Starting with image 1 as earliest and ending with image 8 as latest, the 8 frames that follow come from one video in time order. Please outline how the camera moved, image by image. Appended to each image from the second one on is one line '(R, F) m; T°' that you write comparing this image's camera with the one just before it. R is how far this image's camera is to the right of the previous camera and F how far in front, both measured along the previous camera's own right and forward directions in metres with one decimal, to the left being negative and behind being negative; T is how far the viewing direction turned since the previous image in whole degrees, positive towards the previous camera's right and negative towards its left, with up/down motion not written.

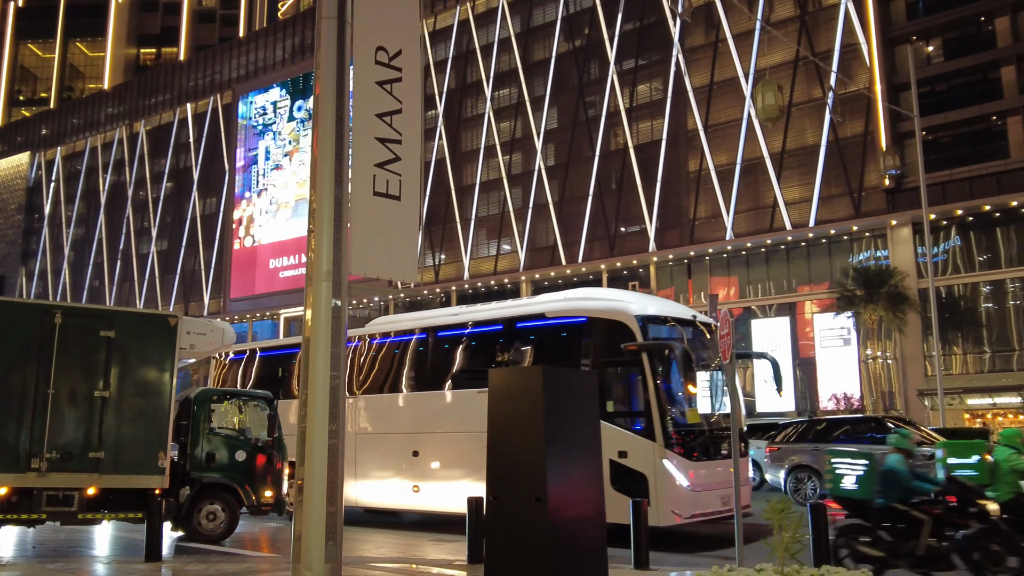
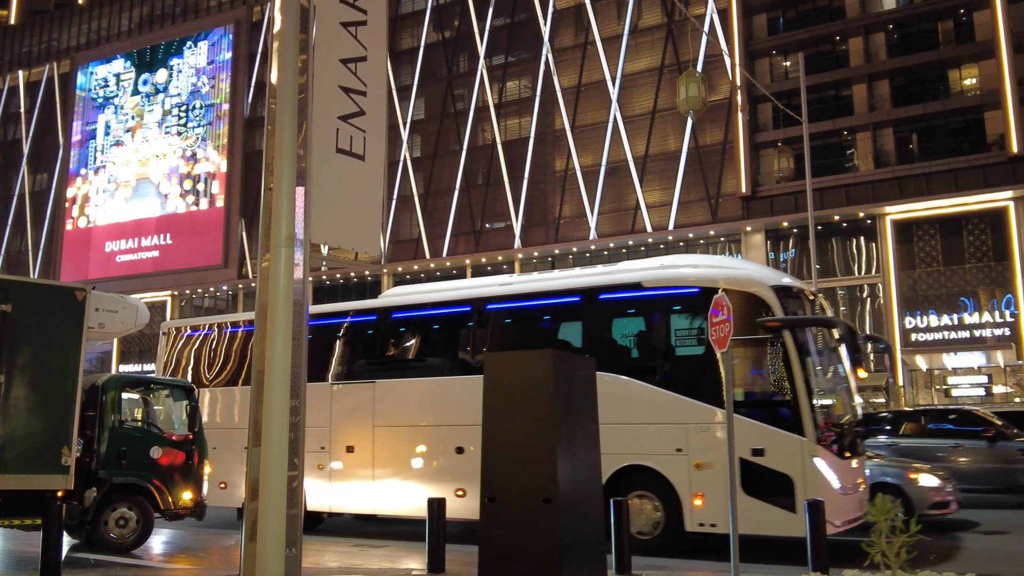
(-0.9, +0.6) m; +10°
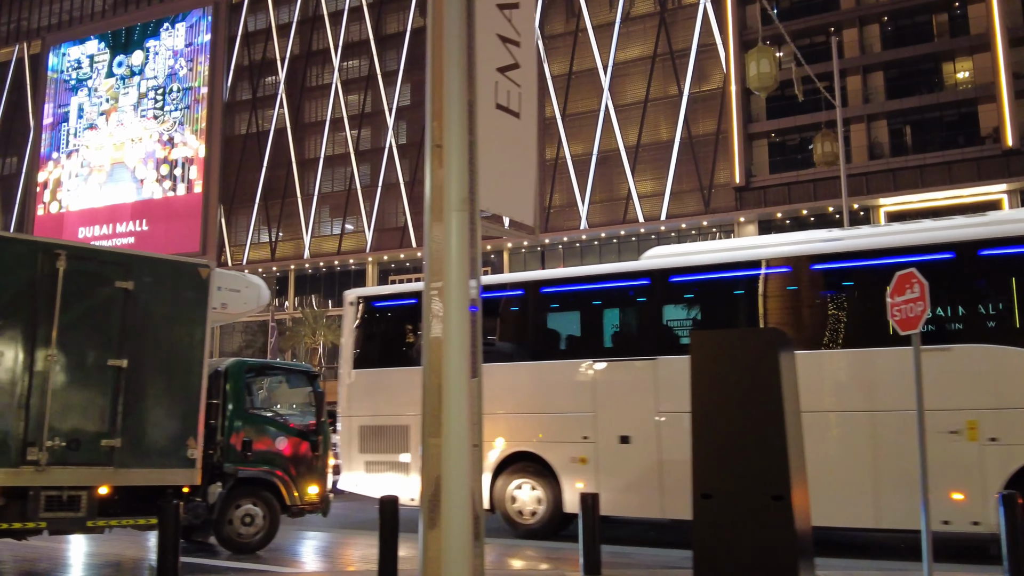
(-1.3, +0.5) m; +2°
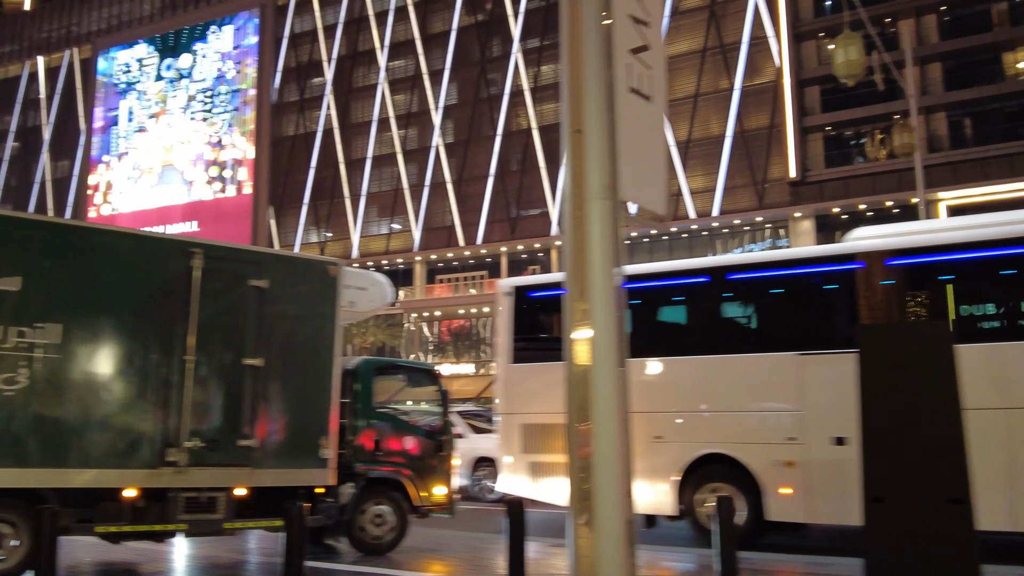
(-0.6, +0.2) m; -3°
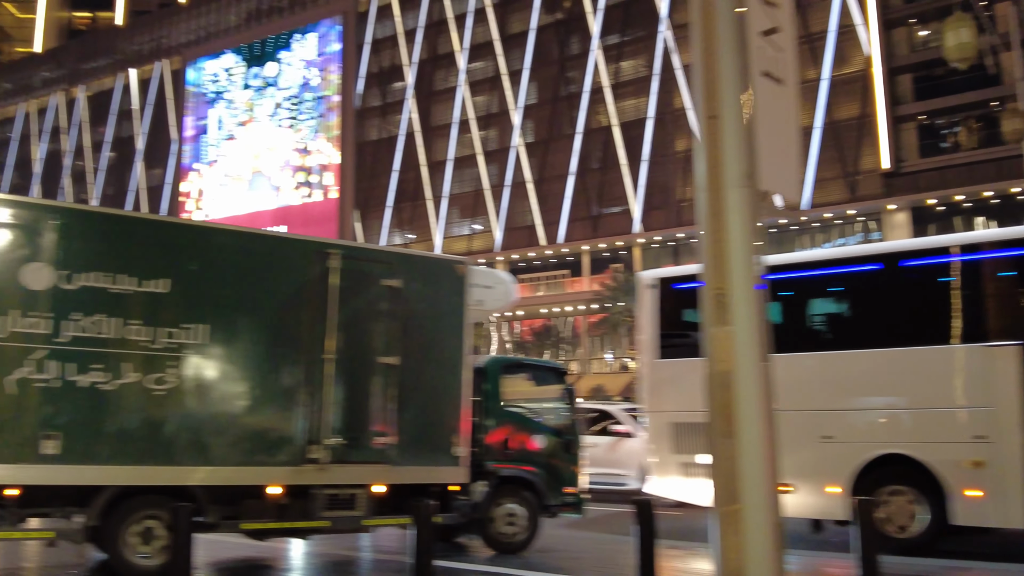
(-0.3, 0.0) m; -5°
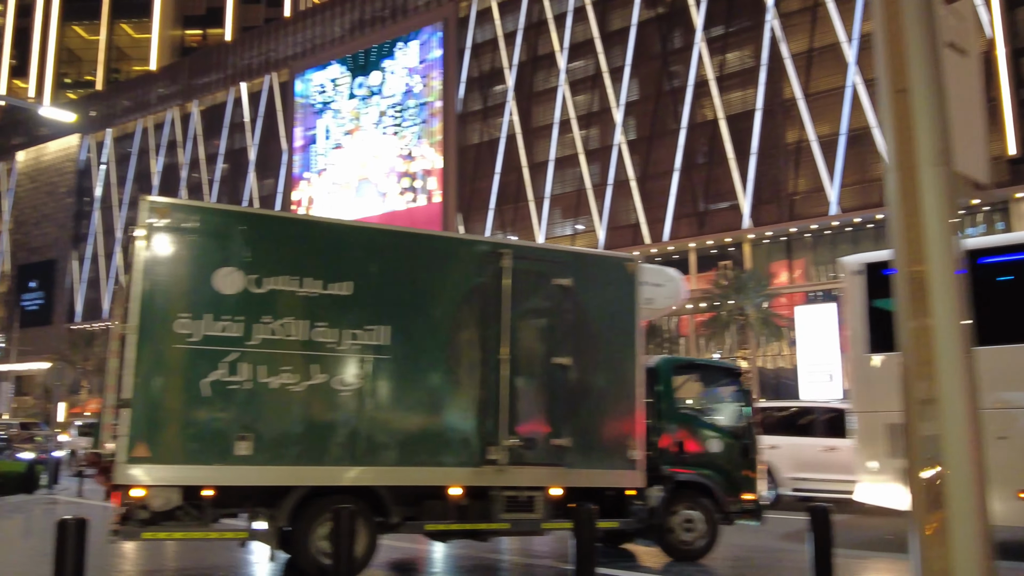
(-0.5, +0.1) m; -7°
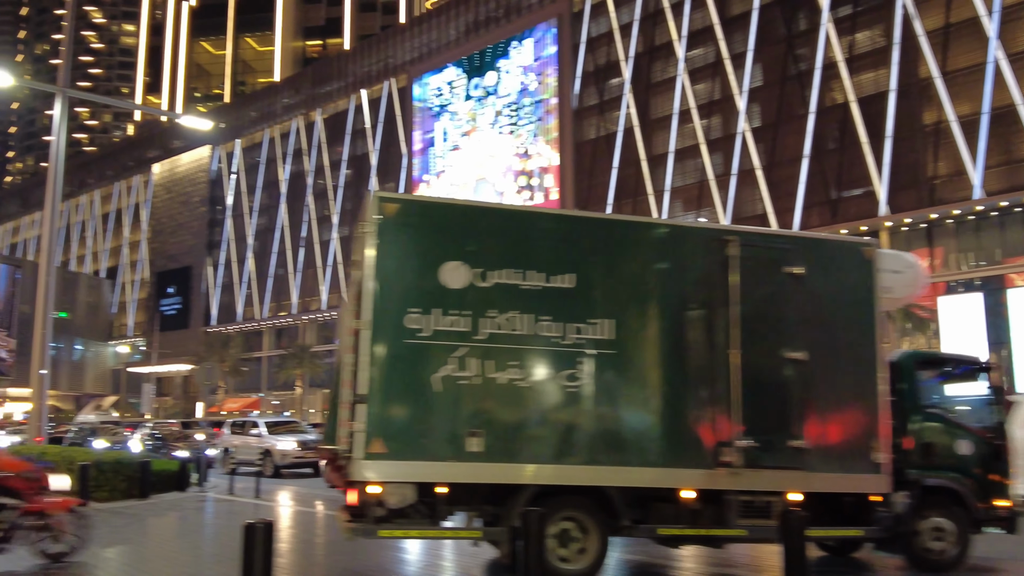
(-0.6, +0.2) m; -8°
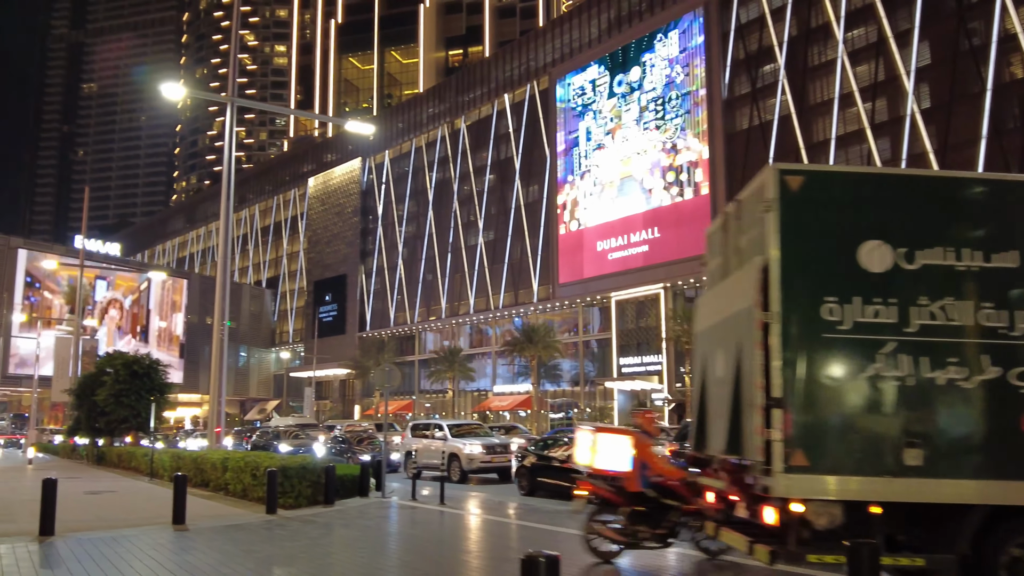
(-1.3, +0.4) m; -9°
